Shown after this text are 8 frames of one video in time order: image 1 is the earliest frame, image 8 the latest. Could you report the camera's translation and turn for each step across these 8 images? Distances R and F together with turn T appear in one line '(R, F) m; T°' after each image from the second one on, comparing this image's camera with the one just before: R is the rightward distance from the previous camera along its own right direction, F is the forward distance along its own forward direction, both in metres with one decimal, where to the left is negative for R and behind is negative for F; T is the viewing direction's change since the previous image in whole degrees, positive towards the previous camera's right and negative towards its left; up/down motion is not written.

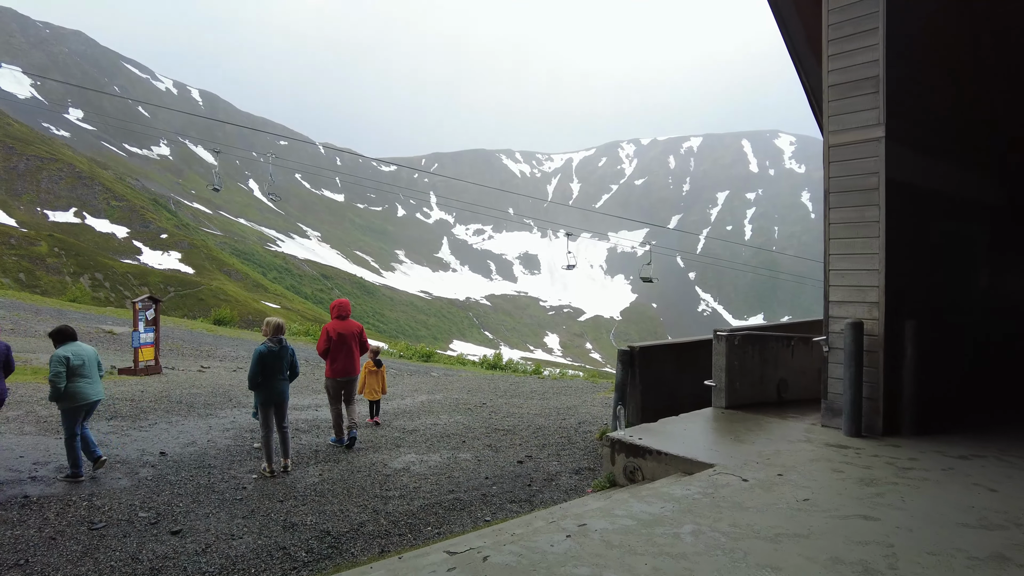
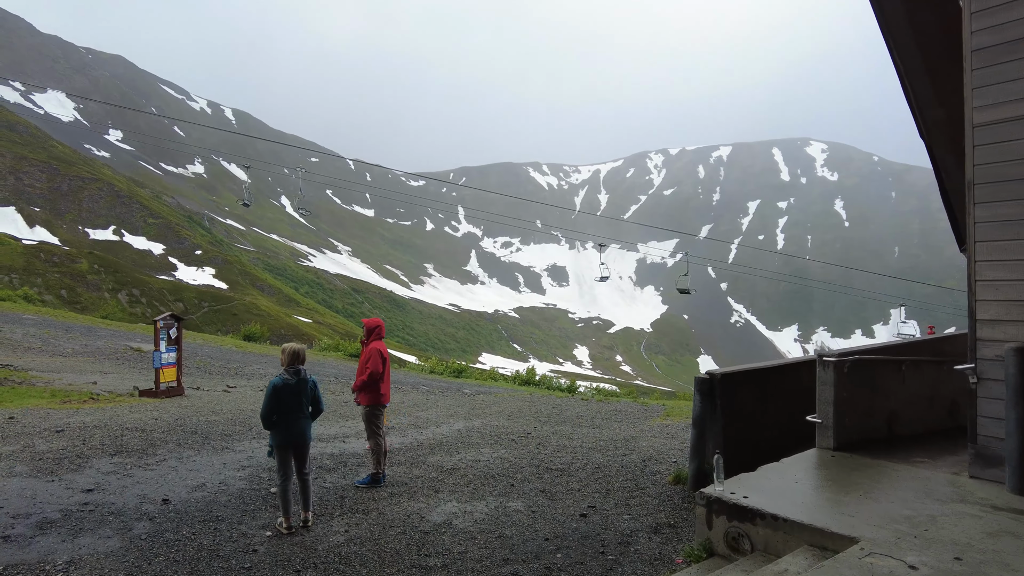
(-0.3, +1.2) m; -2°
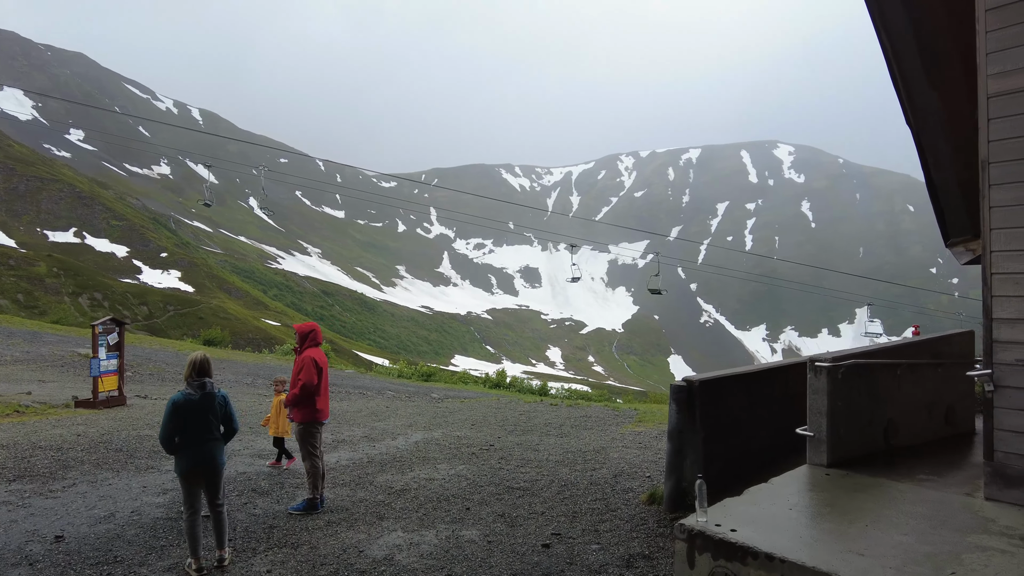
(+0.2, +0.8) m; +2°
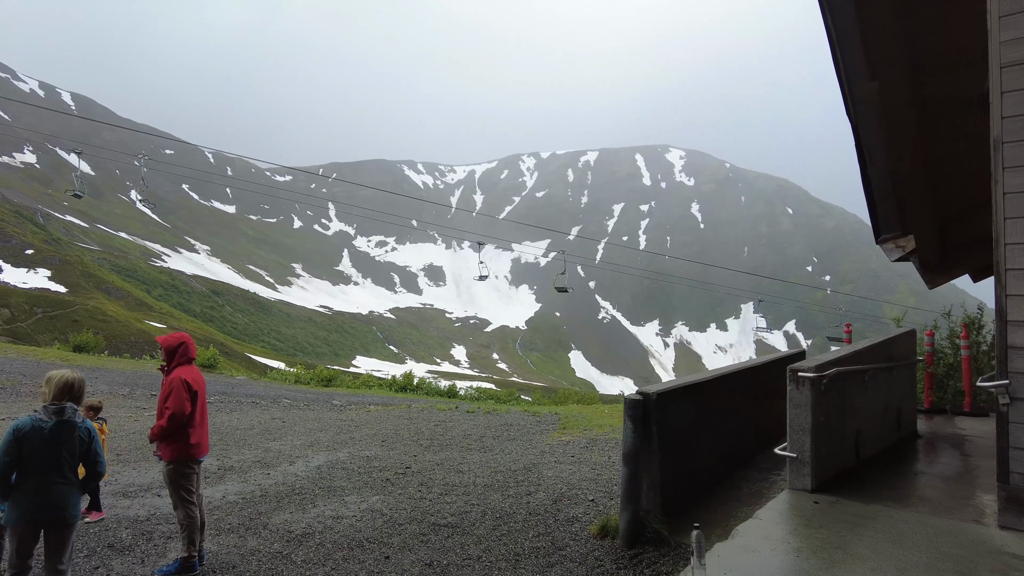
(-0.2, +1.1) m; +8°
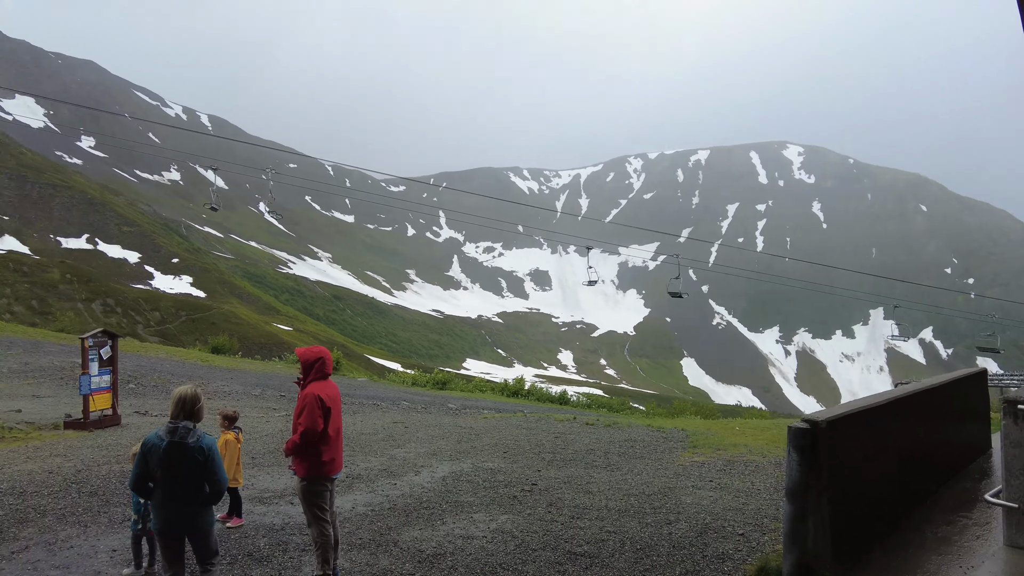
(-0.3, +0.4) m; -9°
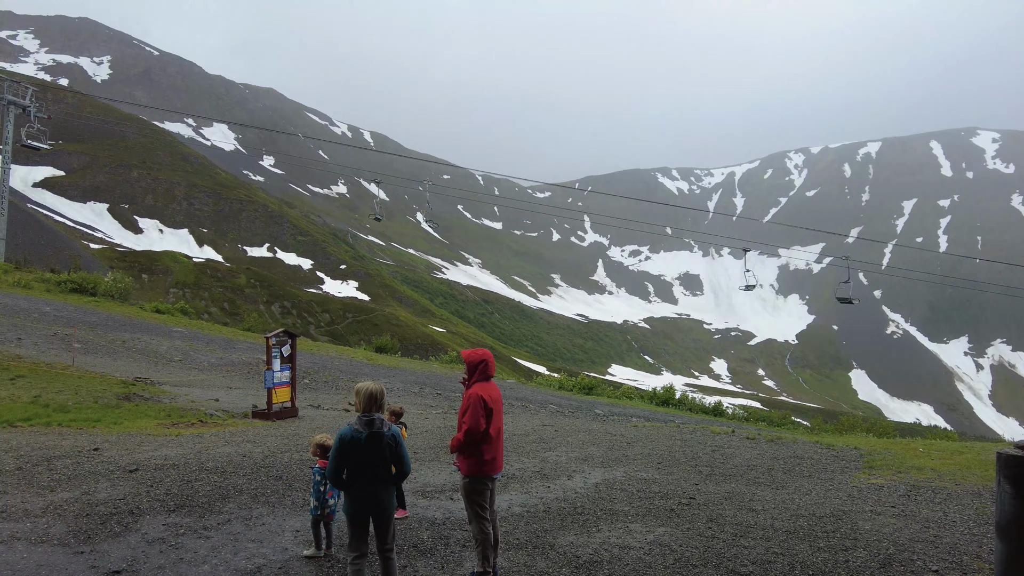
(-0.1, 0.0) m; -13°
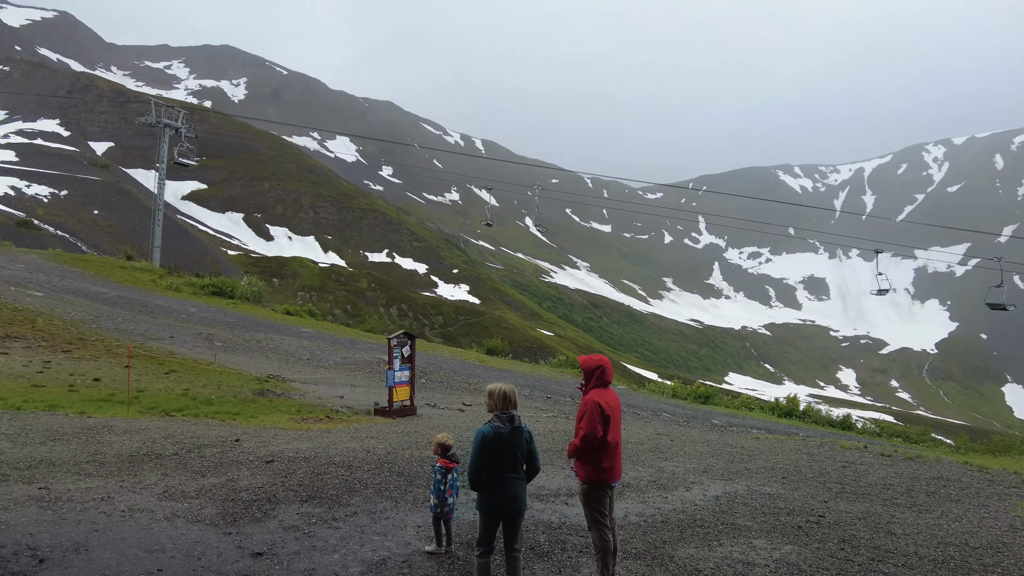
(-0.1, 0.0) m; -9°
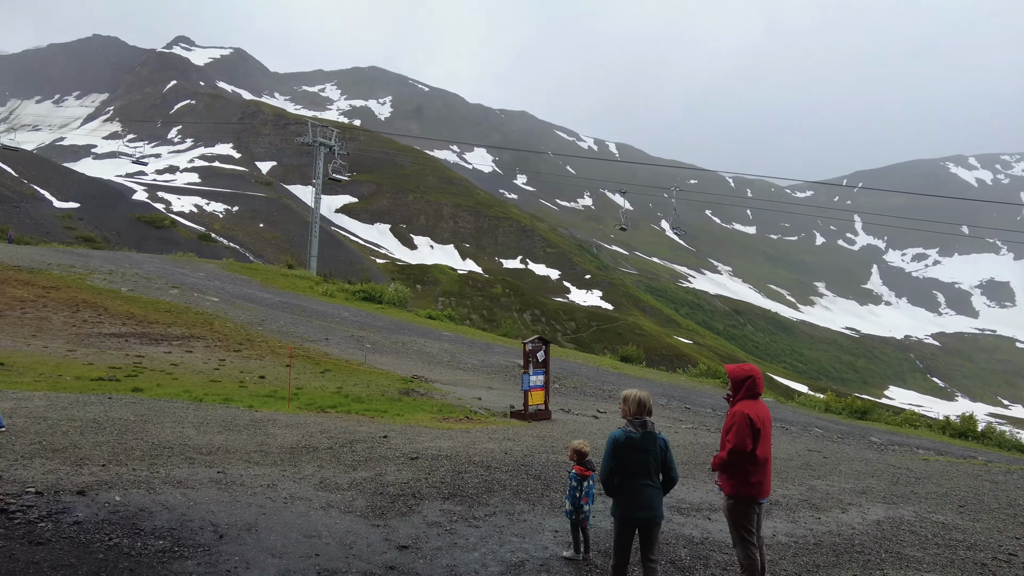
(0.0, 0.0) m; -12°
